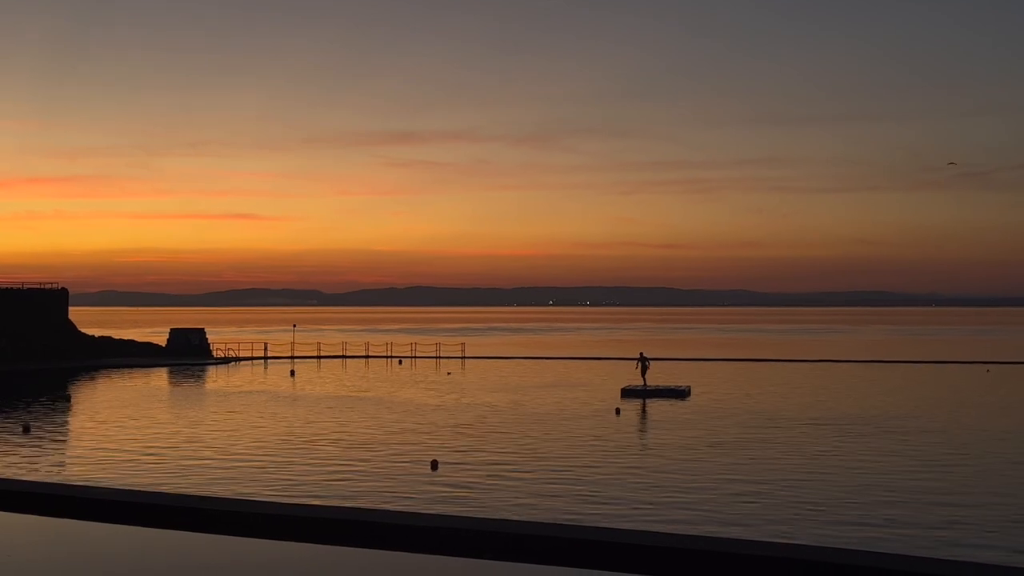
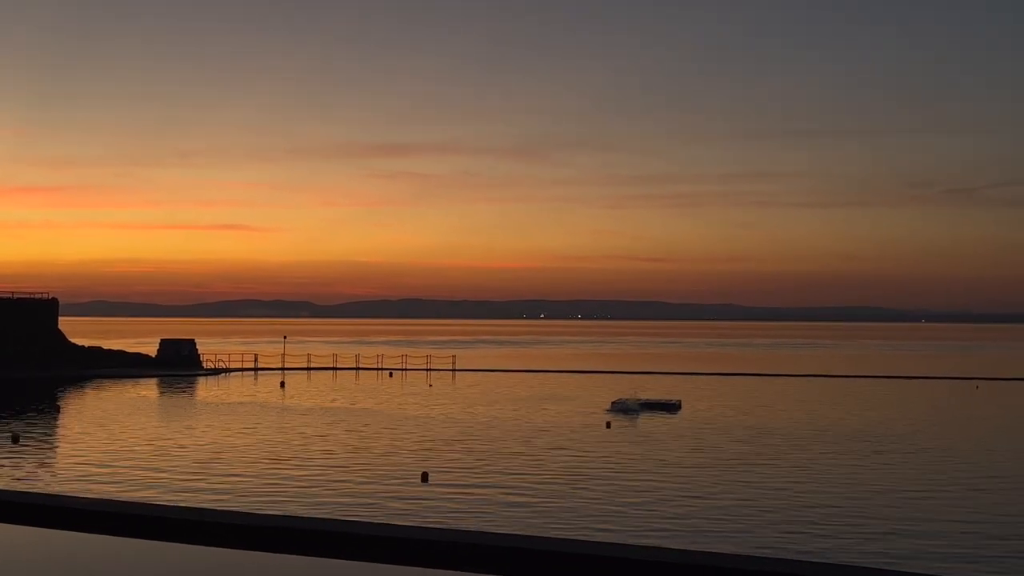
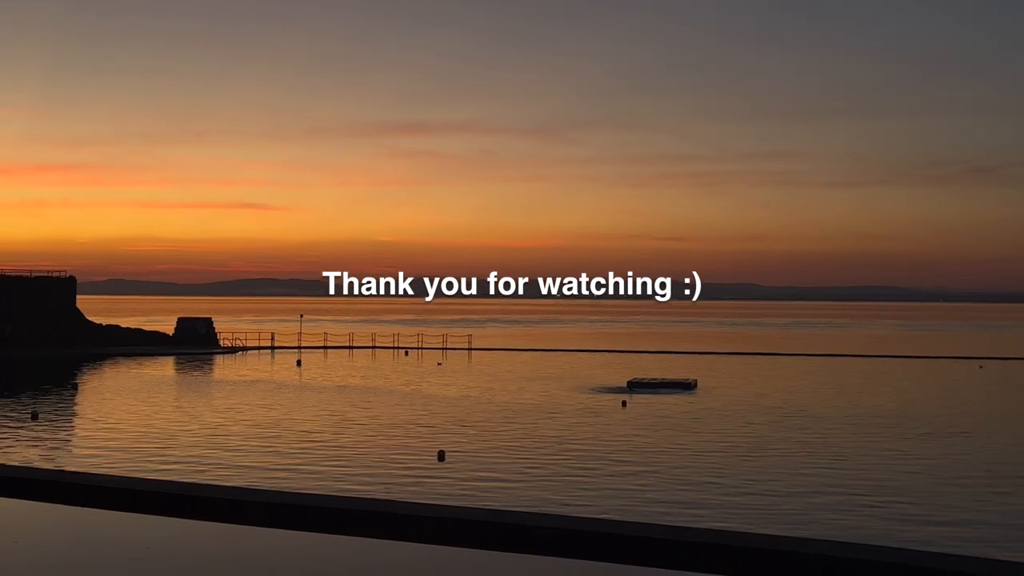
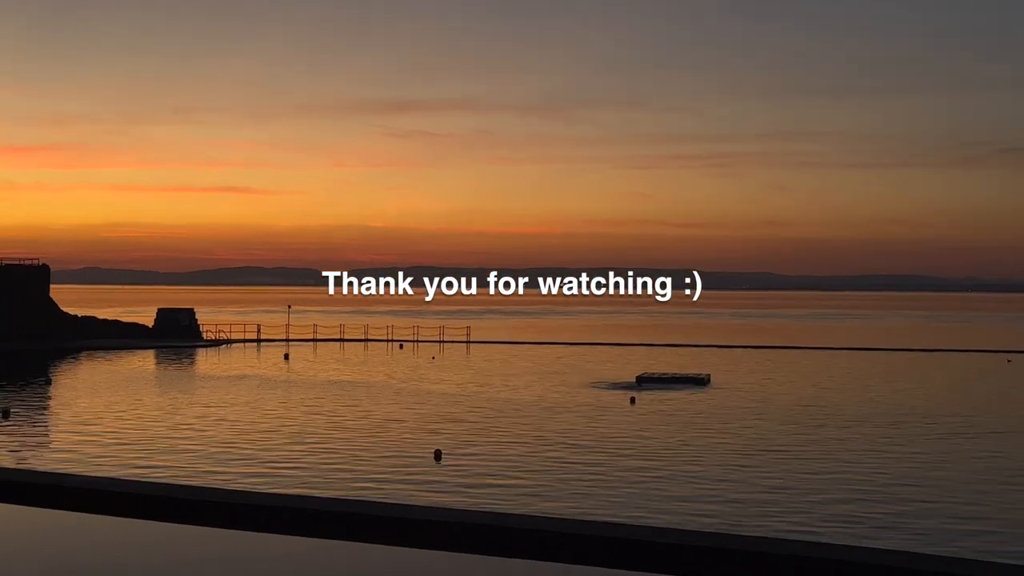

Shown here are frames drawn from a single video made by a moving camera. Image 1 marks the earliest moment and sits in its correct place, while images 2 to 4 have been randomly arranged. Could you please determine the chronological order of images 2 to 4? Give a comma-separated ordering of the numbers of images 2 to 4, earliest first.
2, 3, 4
